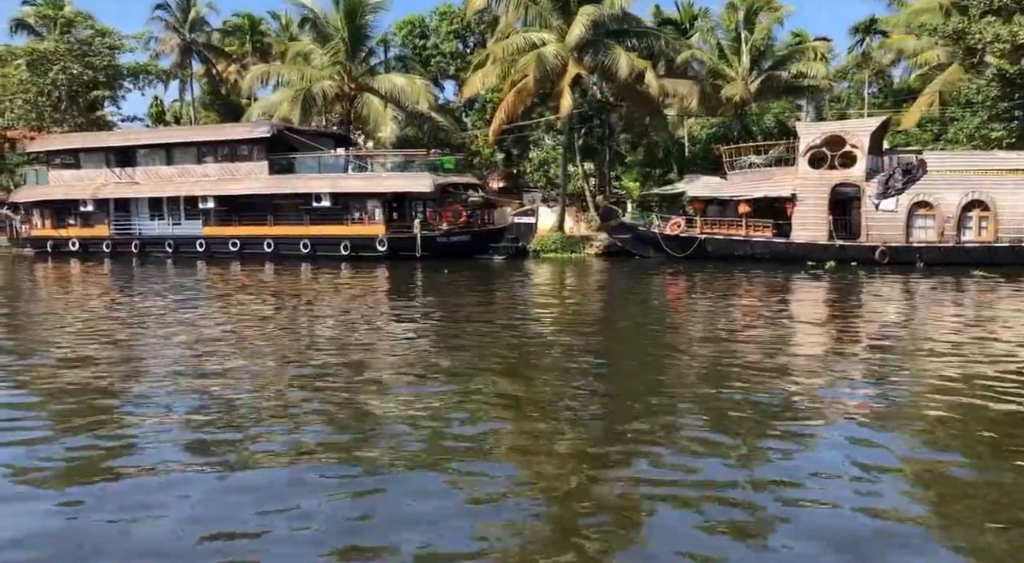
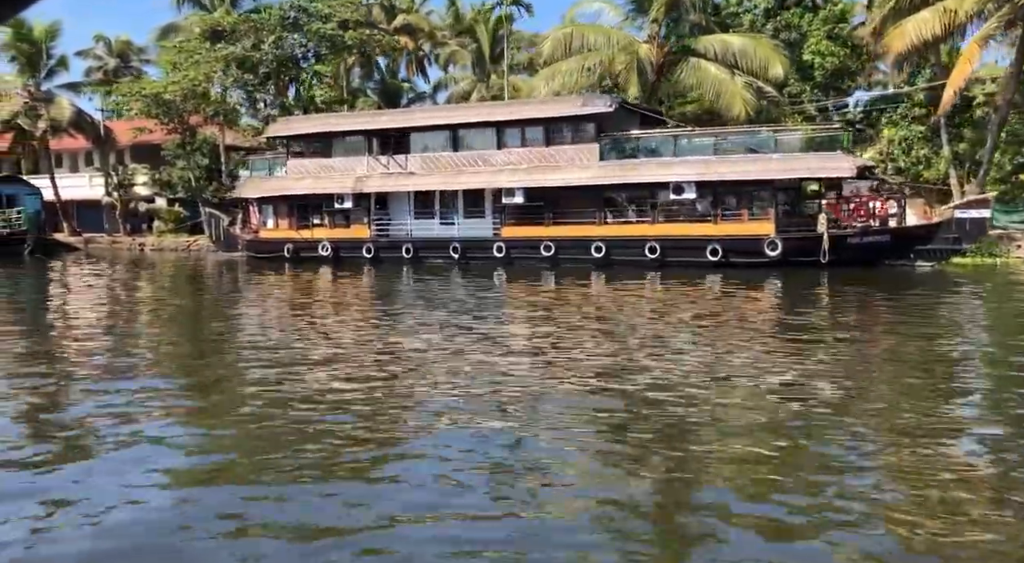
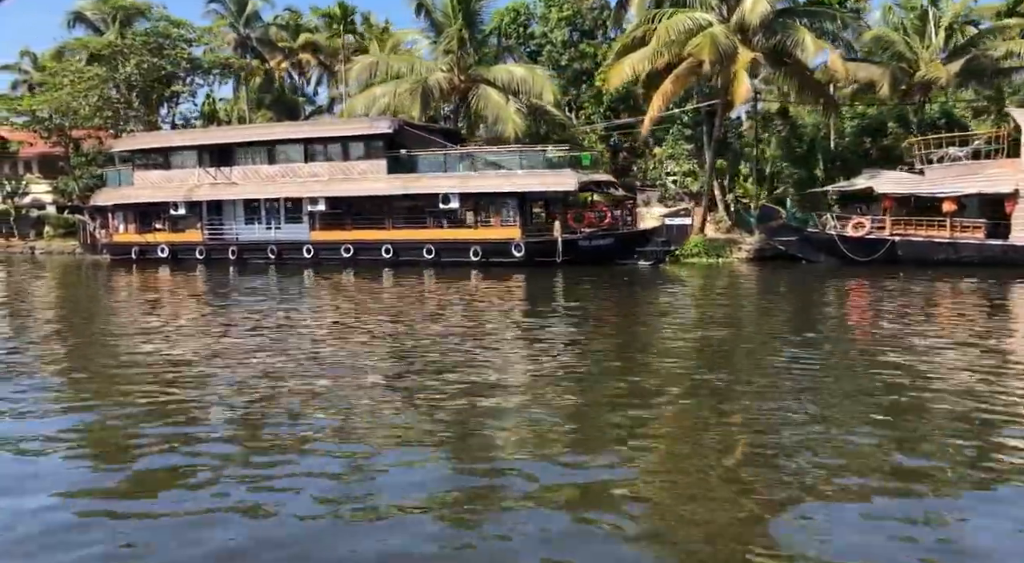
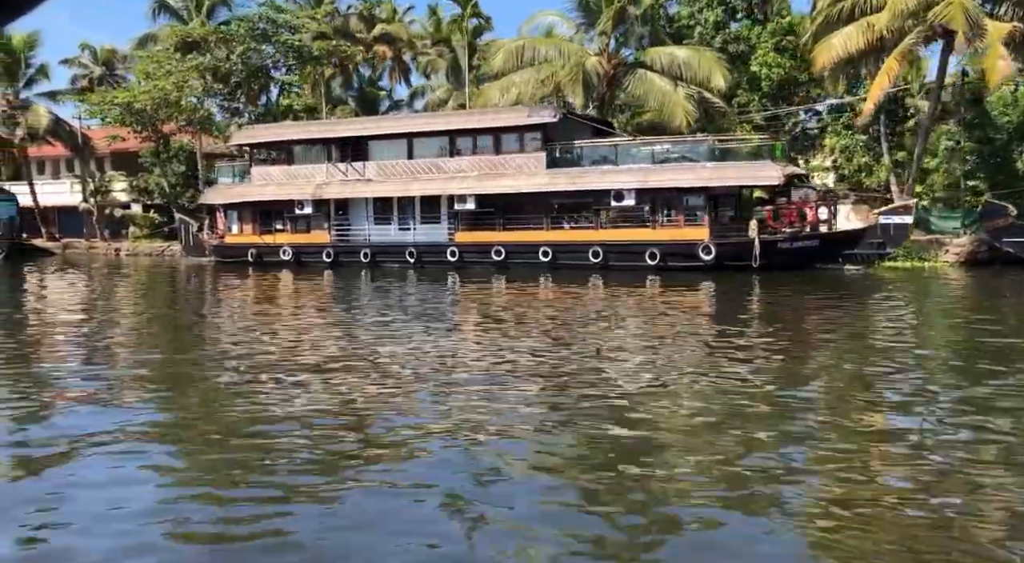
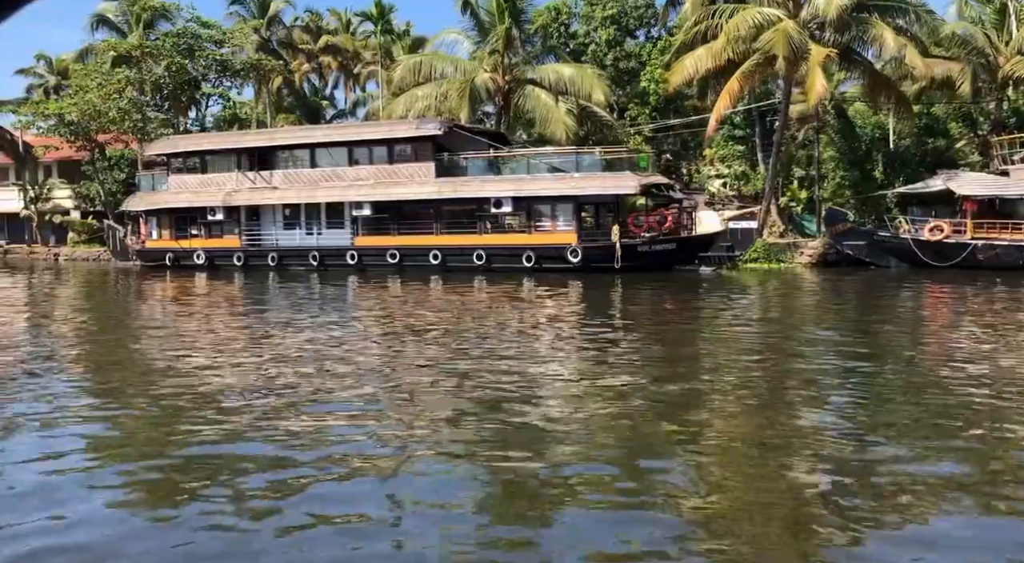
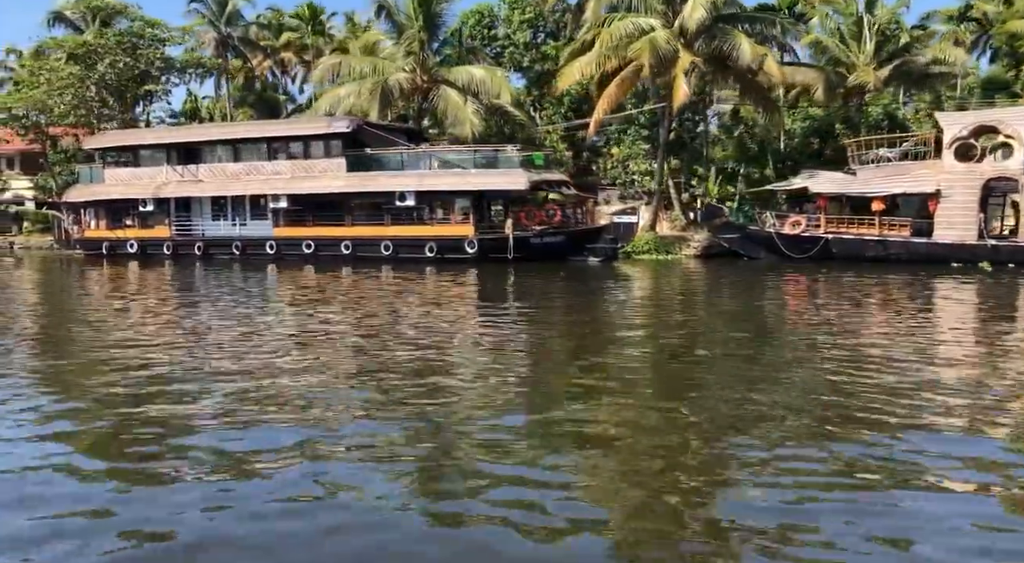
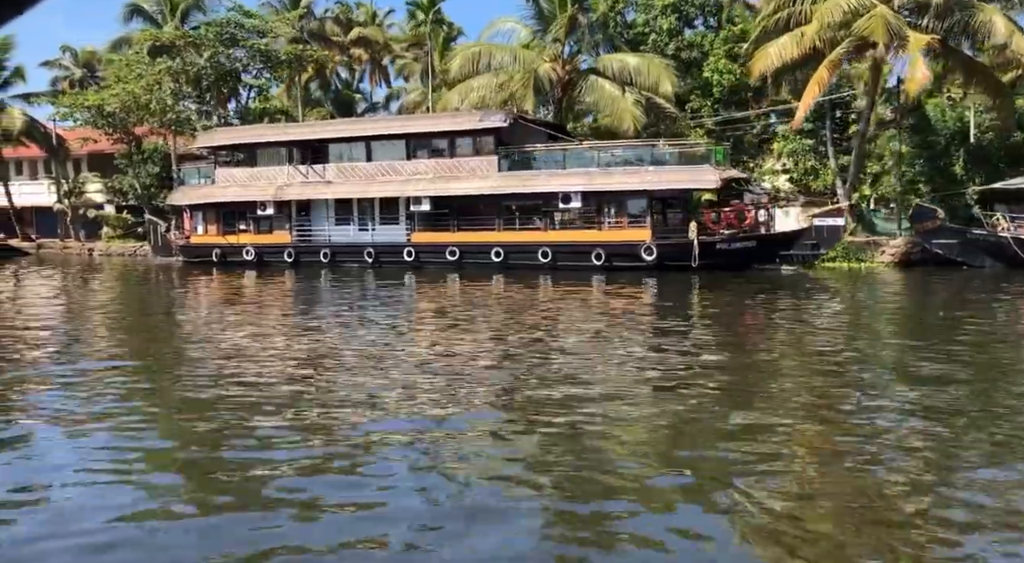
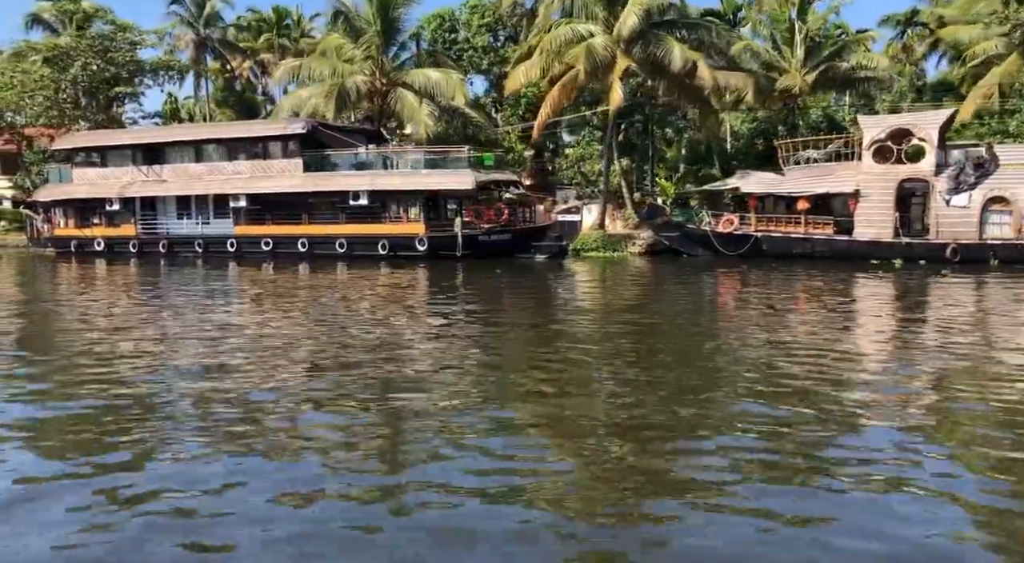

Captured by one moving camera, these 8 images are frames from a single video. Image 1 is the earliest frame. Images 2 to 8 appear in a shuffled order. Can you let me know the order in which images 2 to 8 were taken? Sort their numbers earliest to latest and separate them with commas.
8, 6, 3, 5, 7, 4, 2
